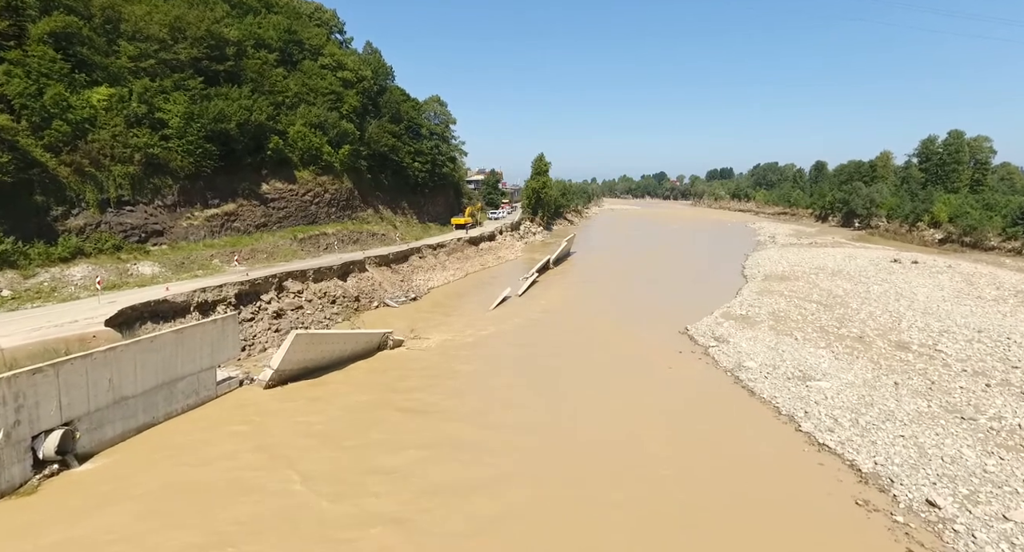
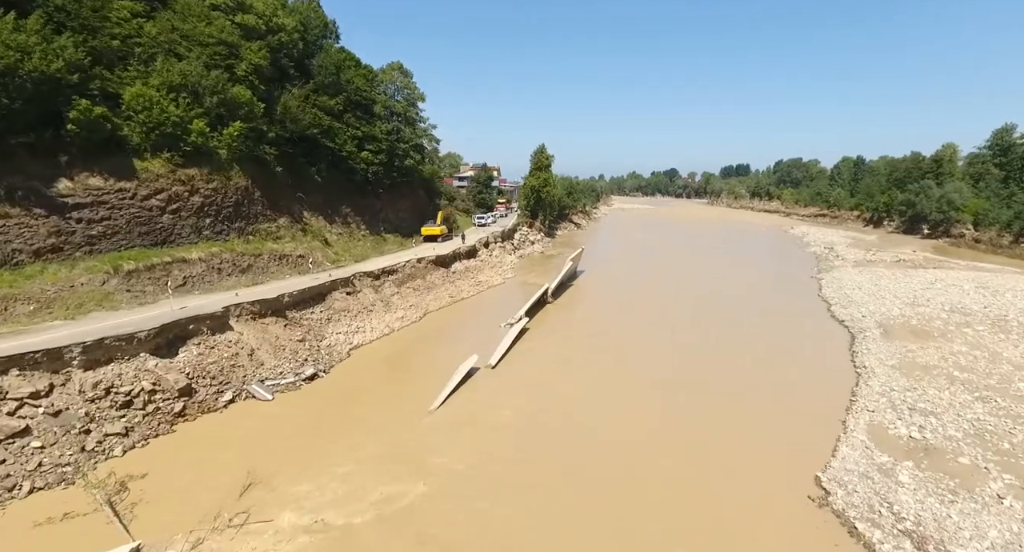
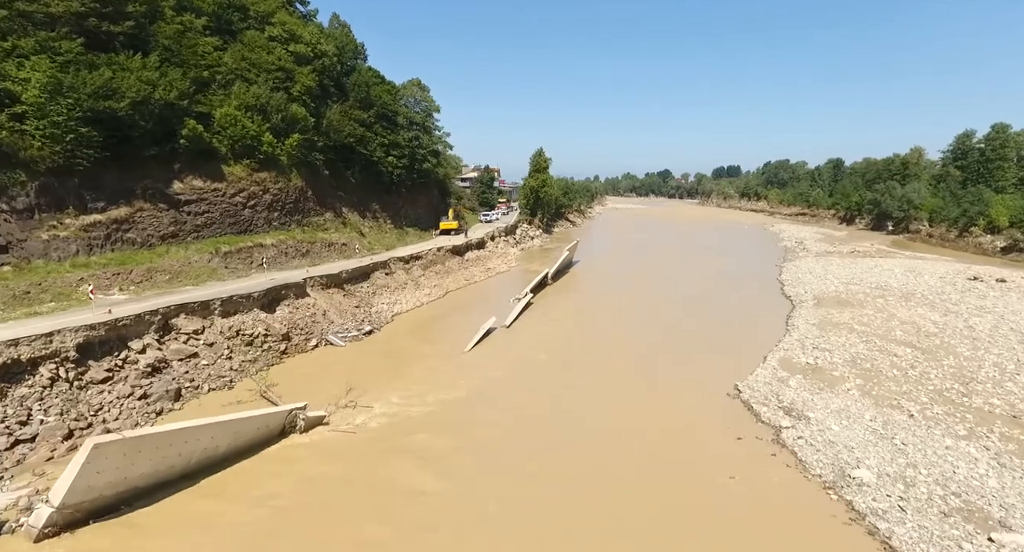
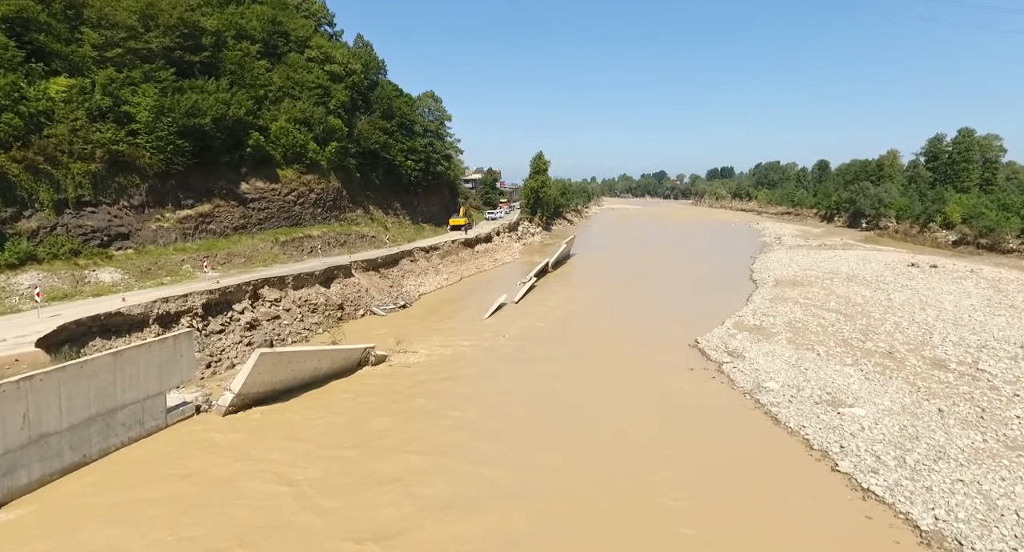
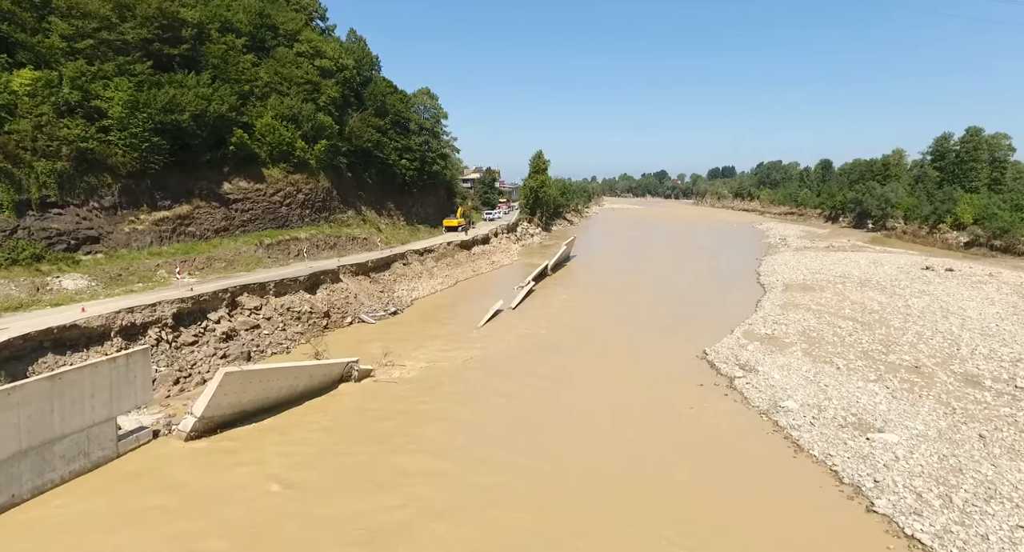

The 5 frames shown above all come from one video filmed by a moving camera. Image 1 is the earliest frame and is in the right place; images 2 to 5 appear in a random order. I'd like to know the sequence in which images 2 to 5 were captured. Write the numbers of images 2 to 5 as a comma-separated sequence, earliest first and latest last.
4, 5, 3, 2
